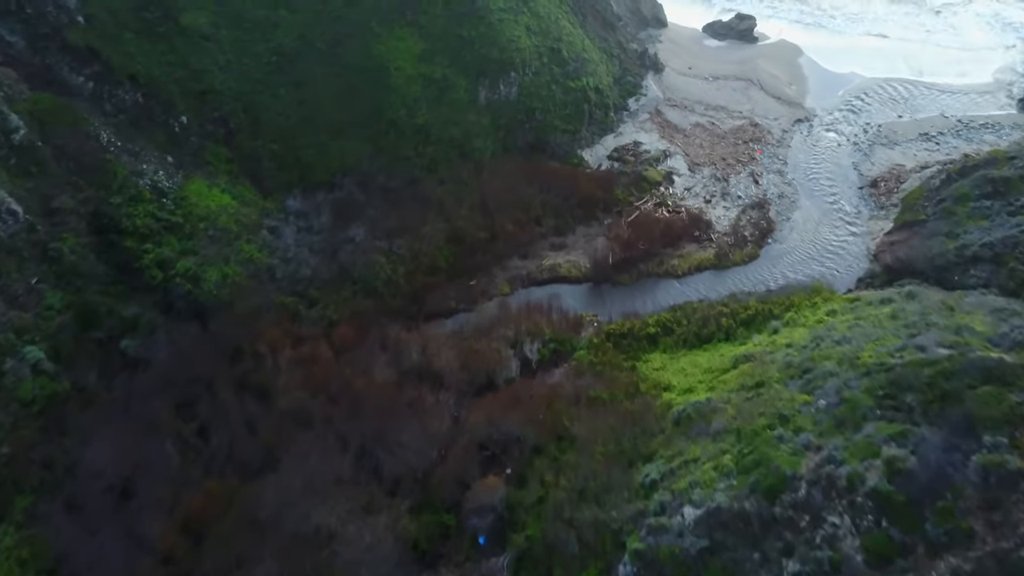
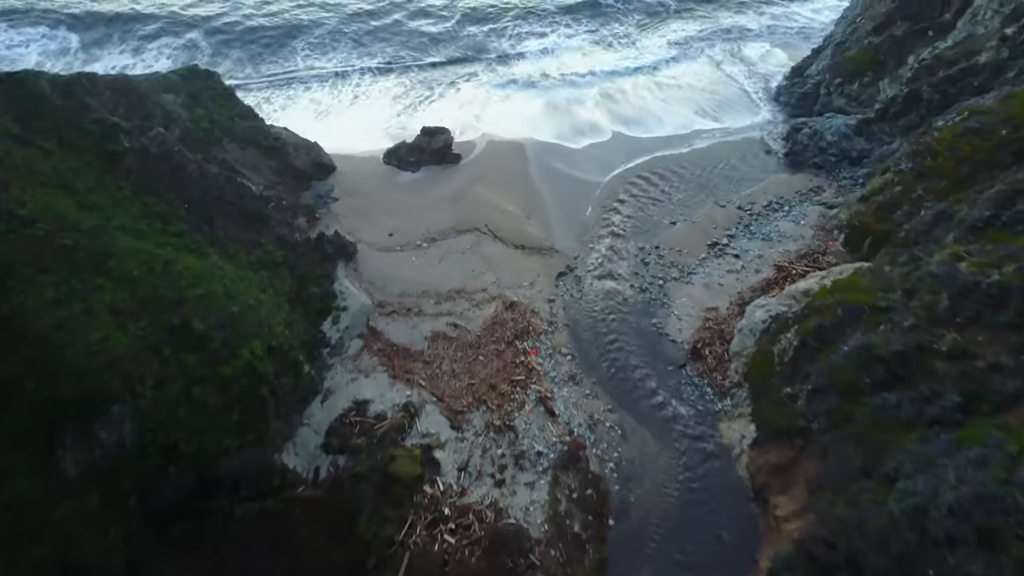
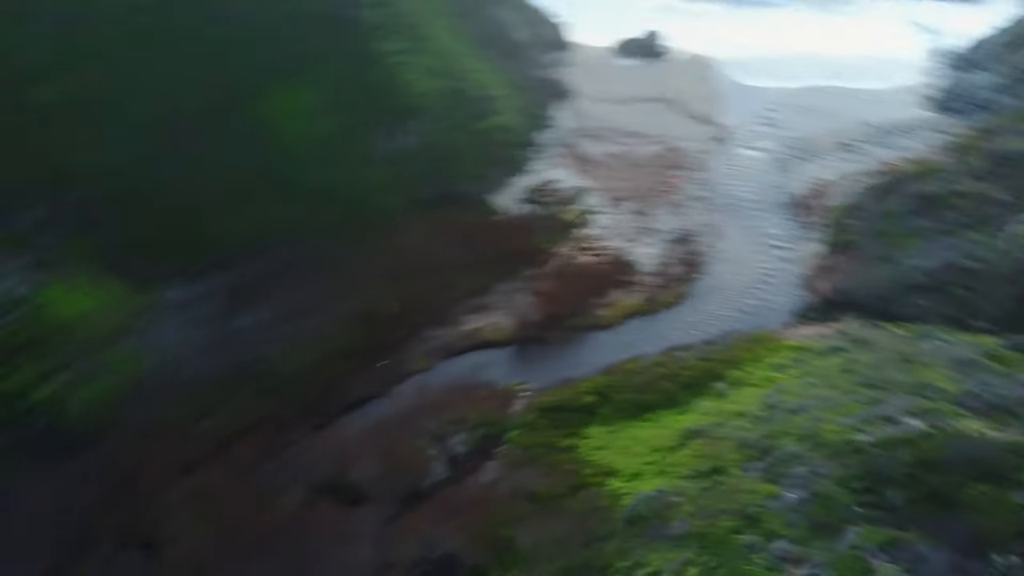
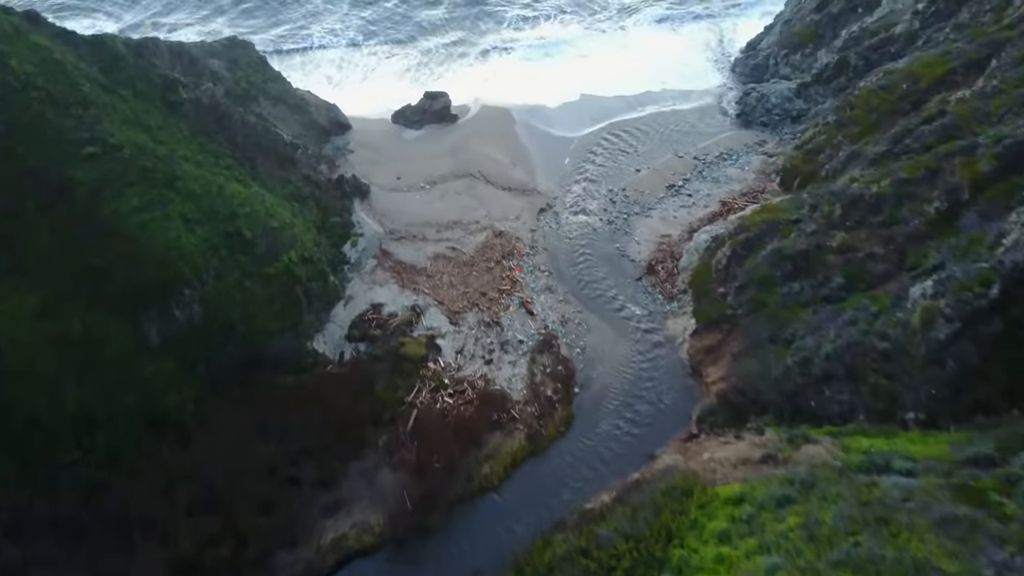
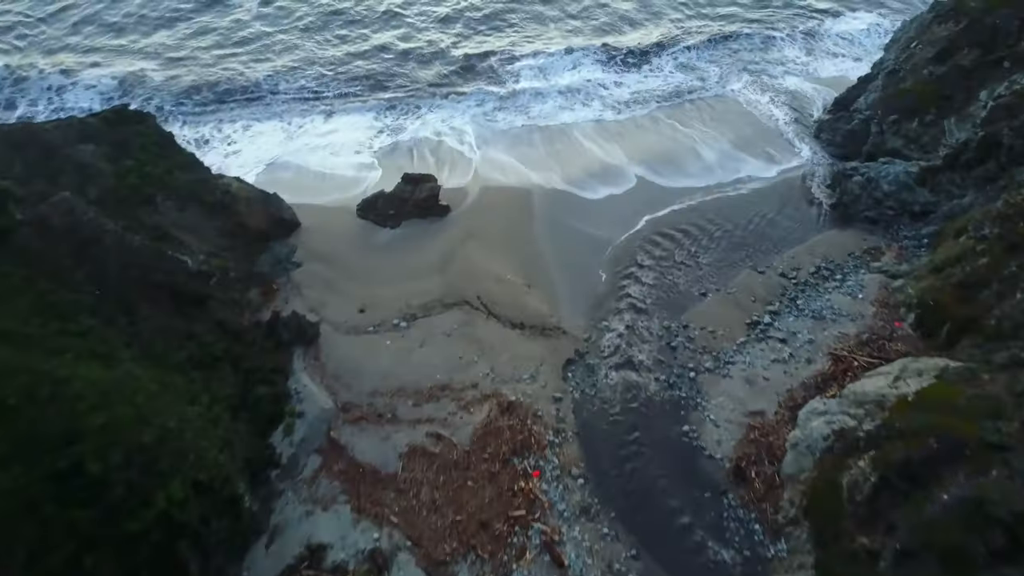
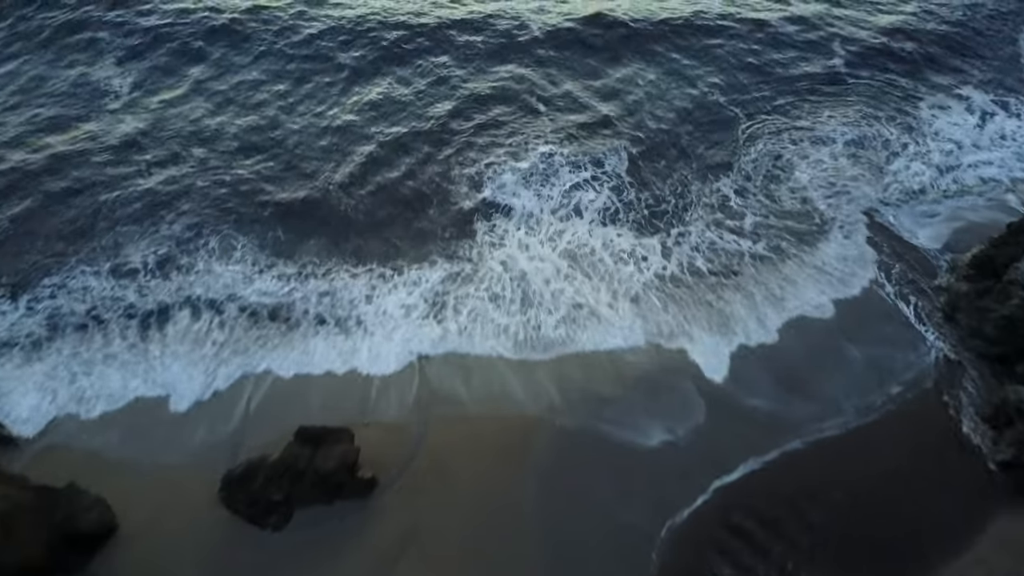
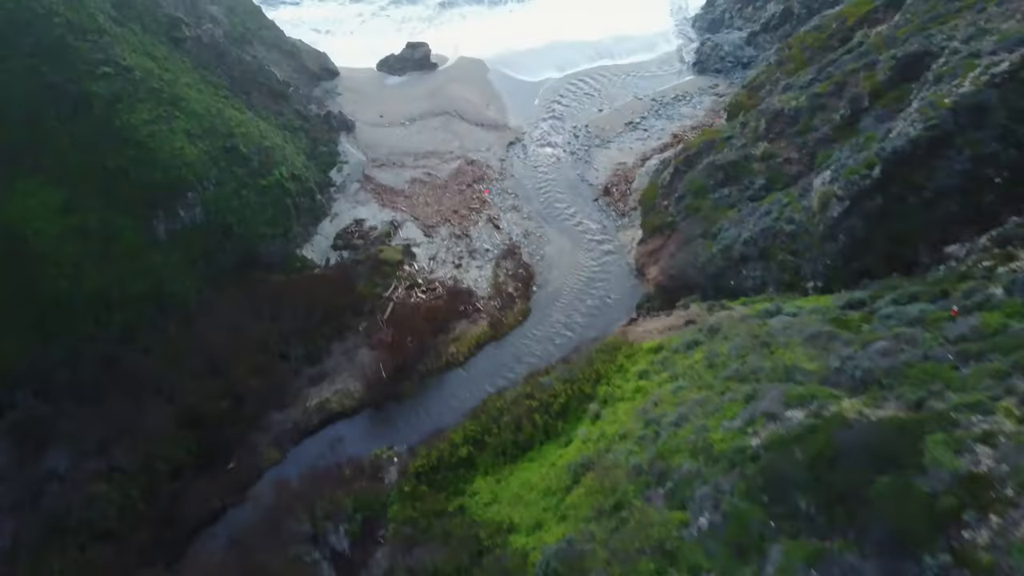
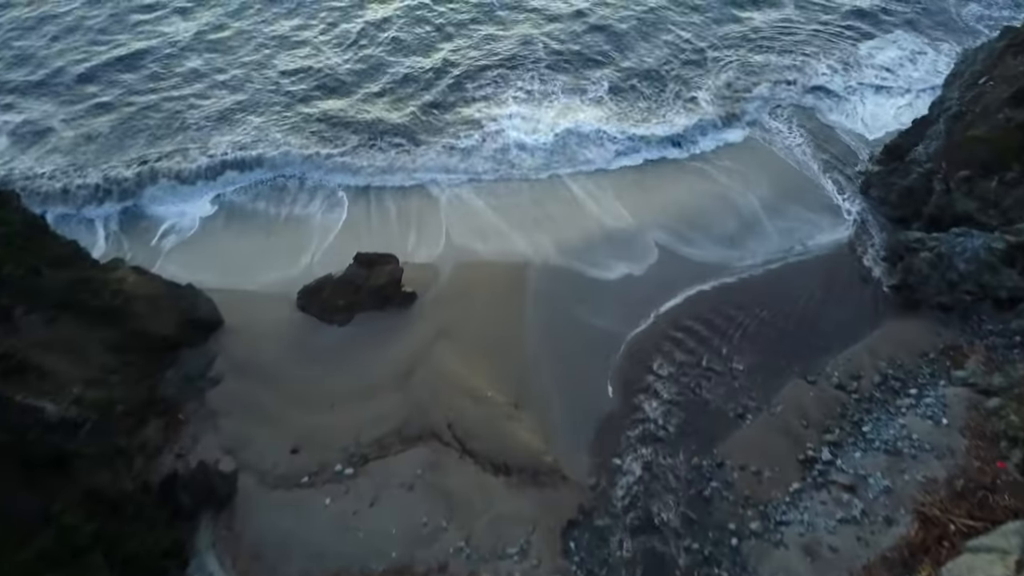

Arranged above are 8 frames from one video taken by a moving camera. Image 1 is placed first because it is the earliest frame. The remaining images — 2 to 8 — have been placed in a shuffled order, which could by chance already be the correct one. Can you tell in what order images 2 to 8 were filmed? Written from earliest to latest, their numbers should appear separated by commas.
3, 7, 4, 2, 5, 8, 6
